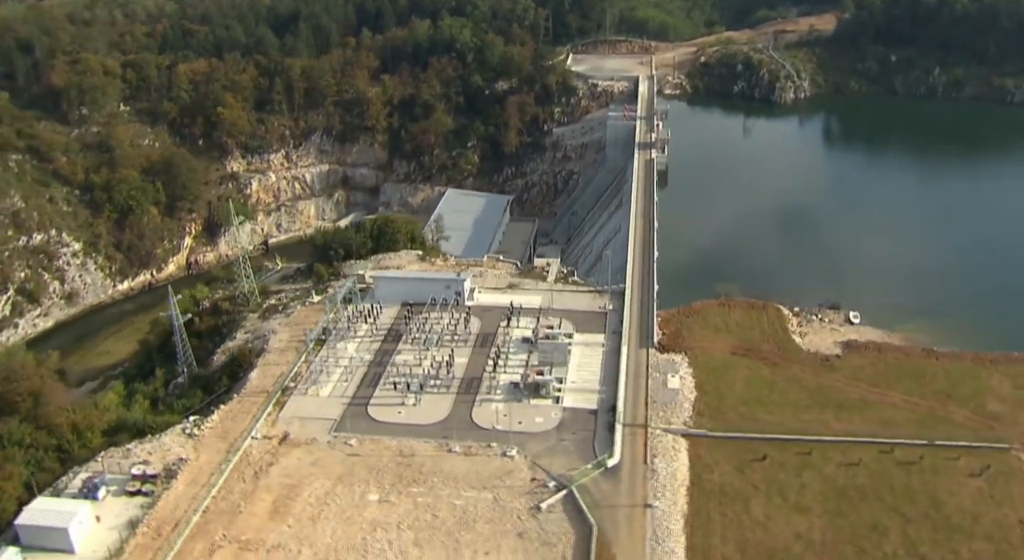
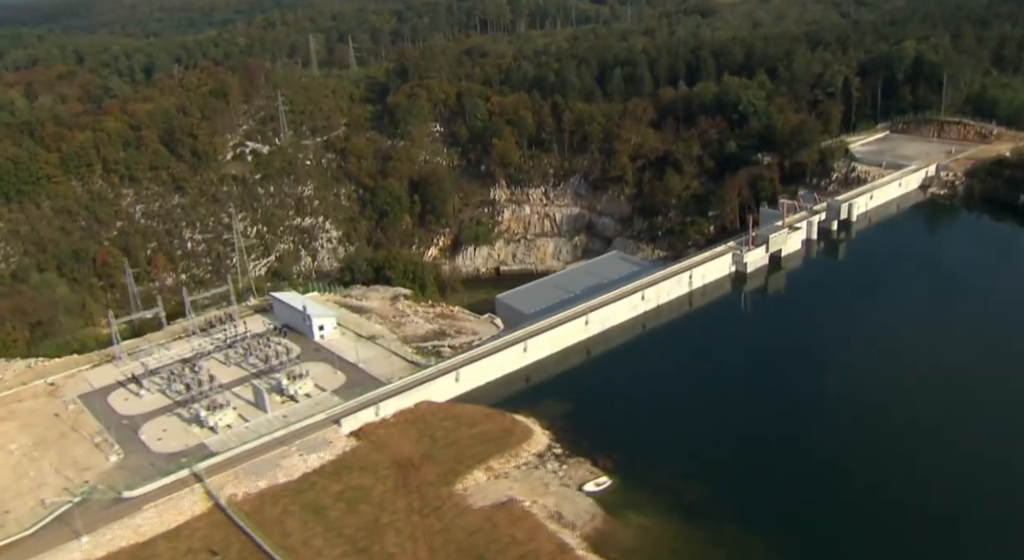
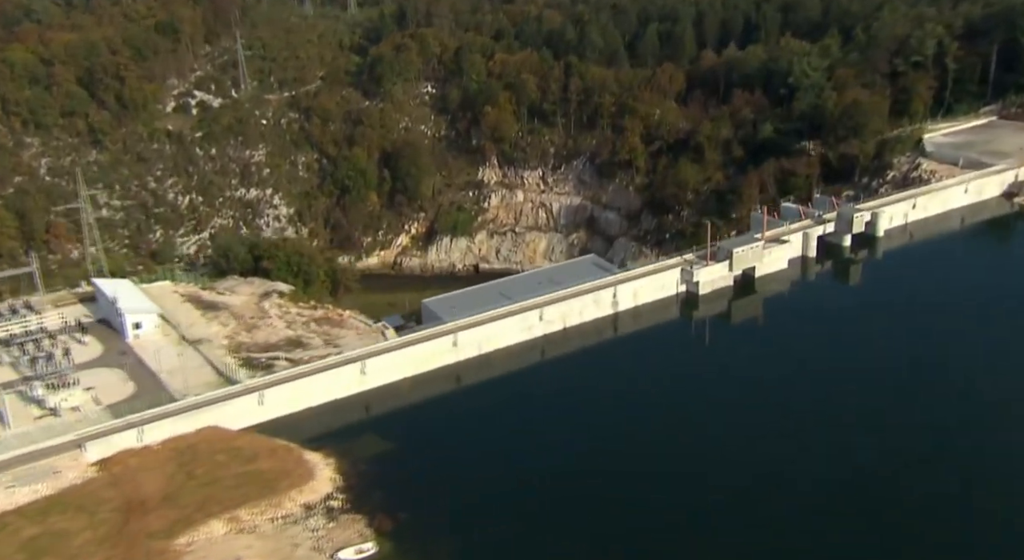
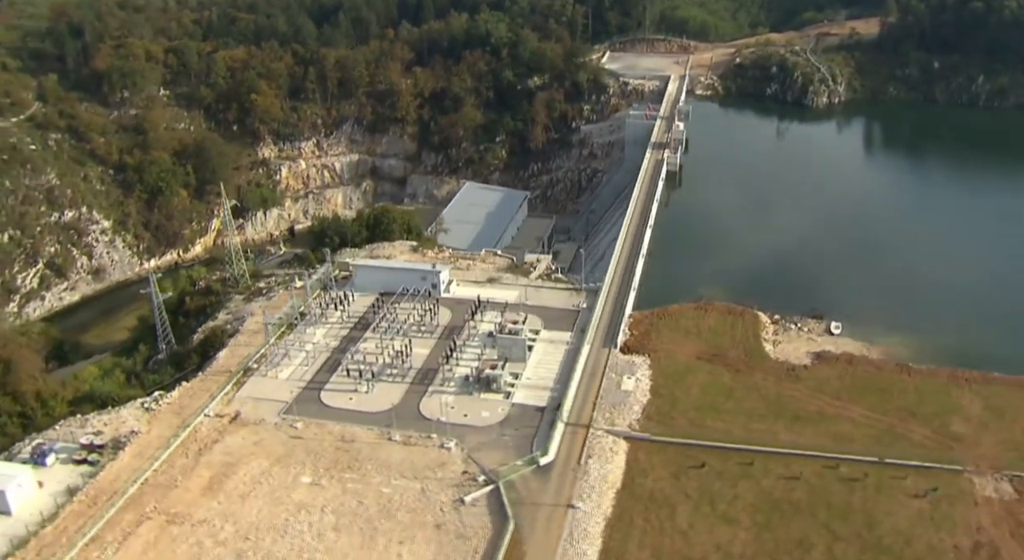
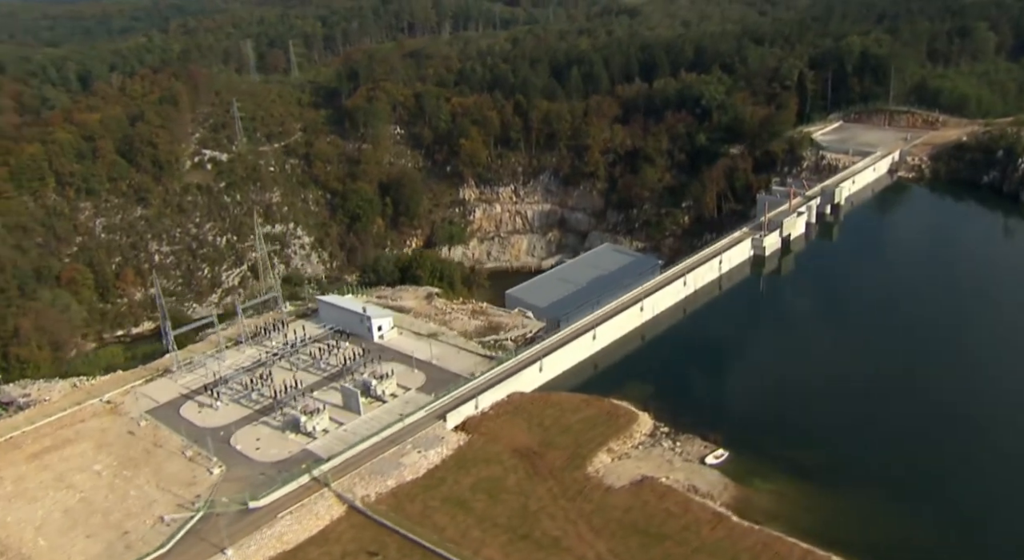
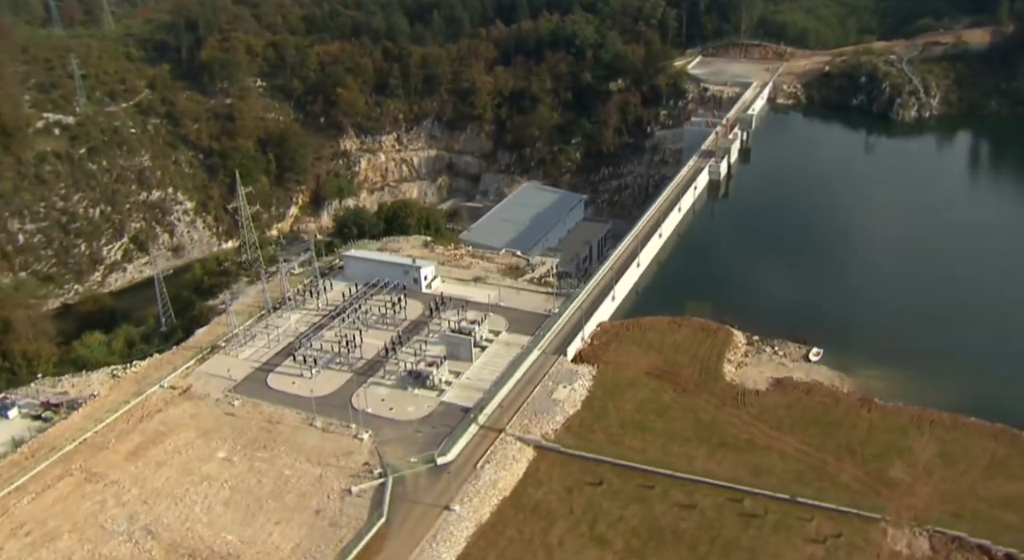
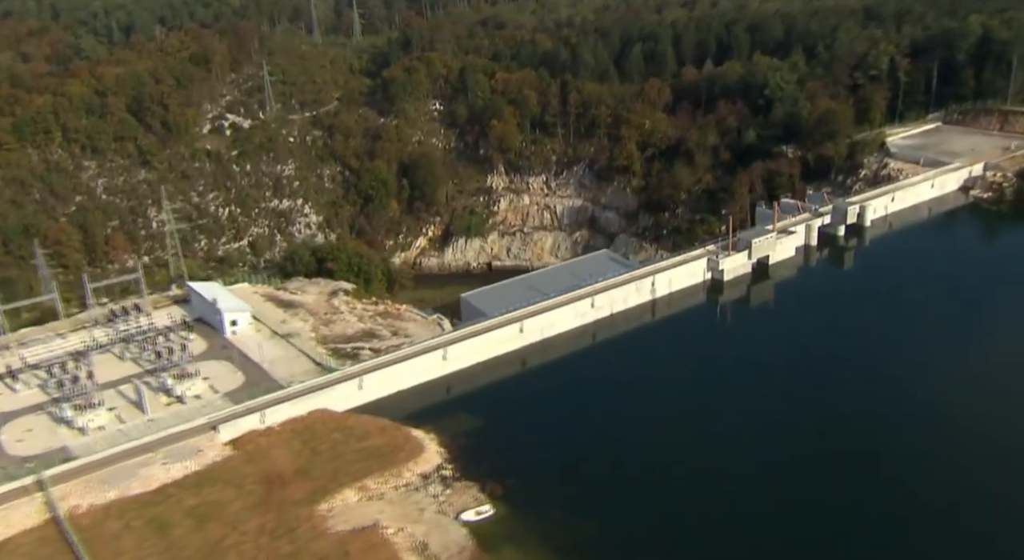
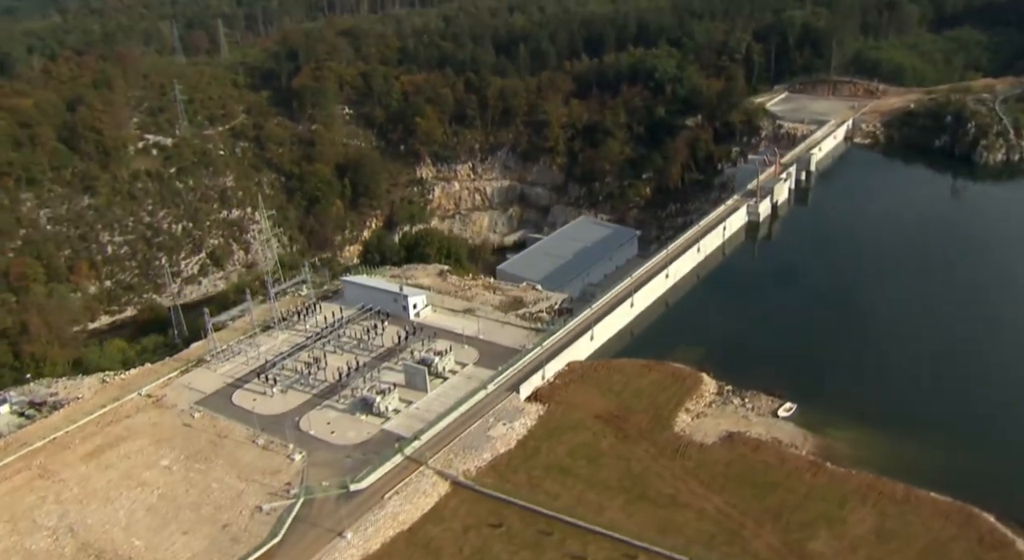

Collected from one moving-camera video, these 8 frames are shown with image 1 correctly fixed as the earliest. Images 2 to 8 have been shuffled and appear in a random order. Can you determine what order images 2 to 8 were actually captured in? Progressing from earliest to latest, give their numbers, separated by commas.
4, 6, 8, 5, 2, 7, 3
